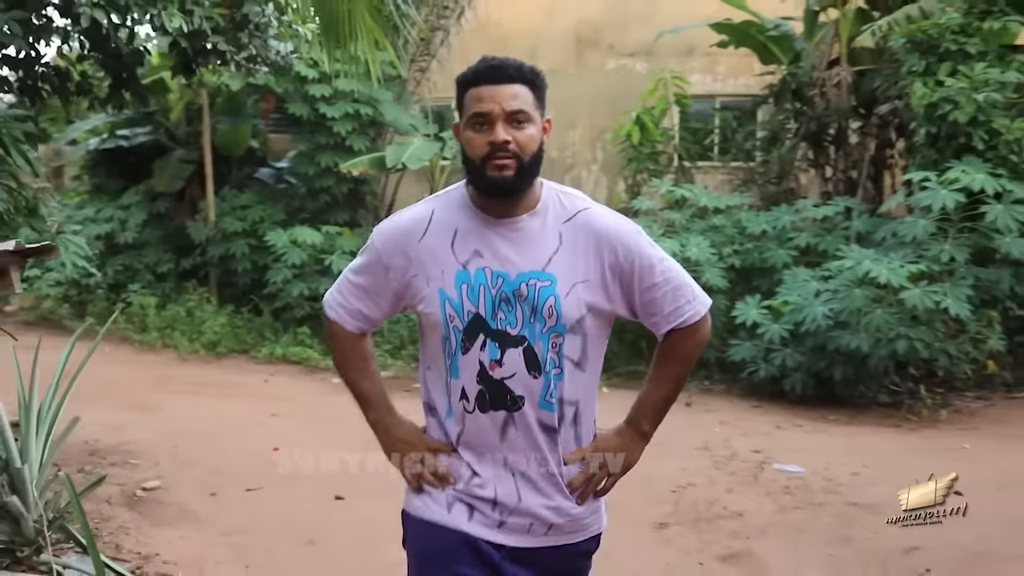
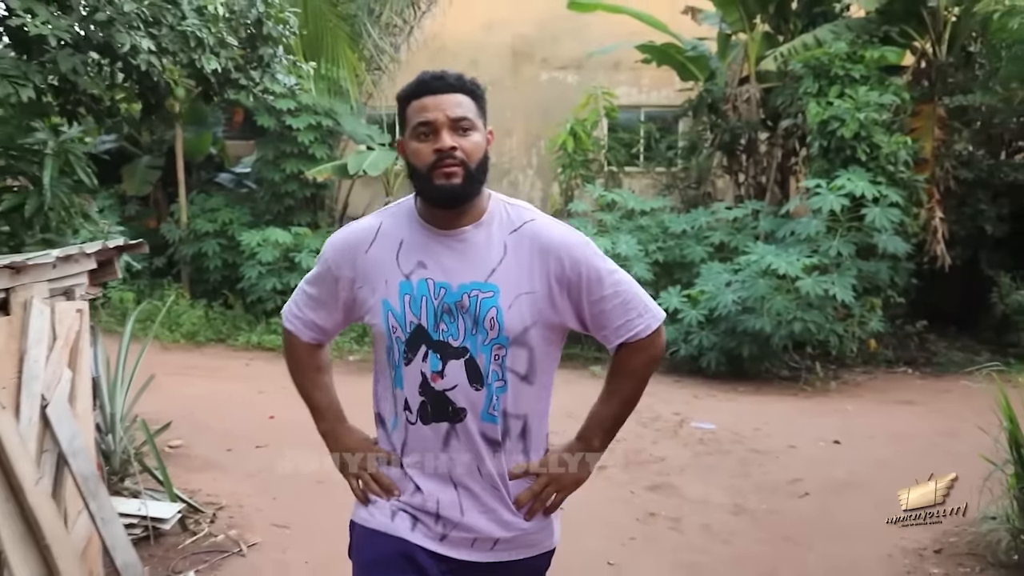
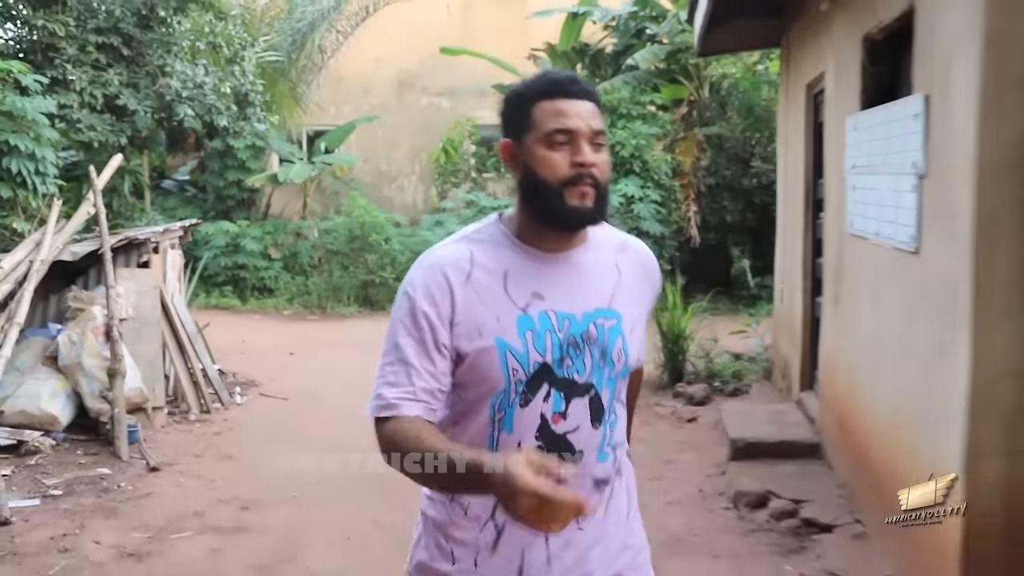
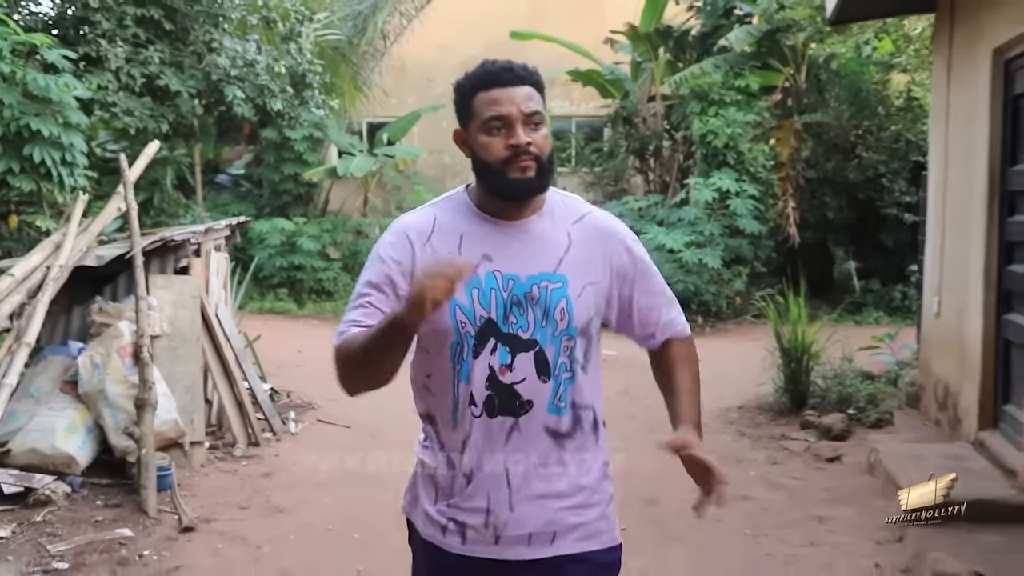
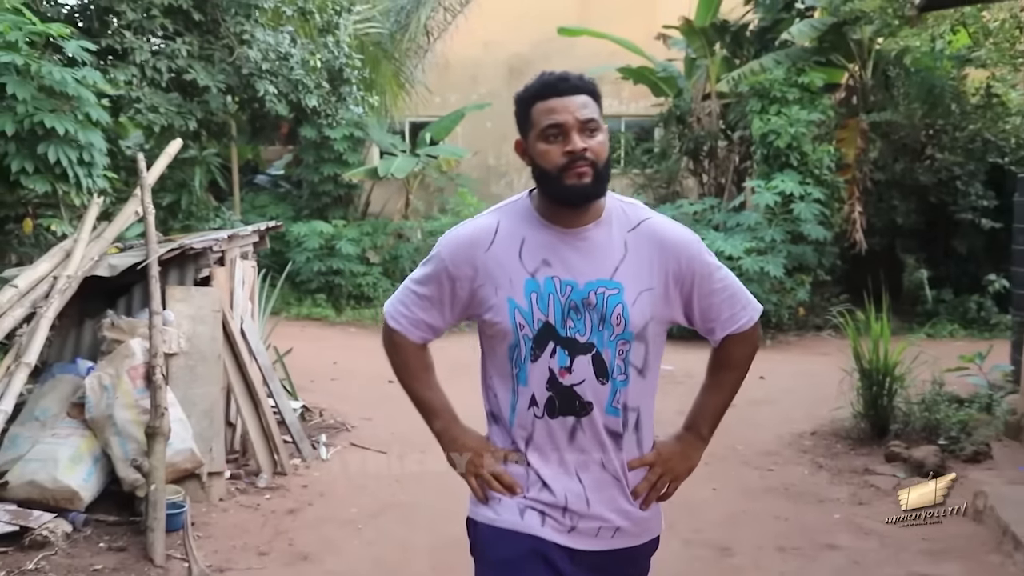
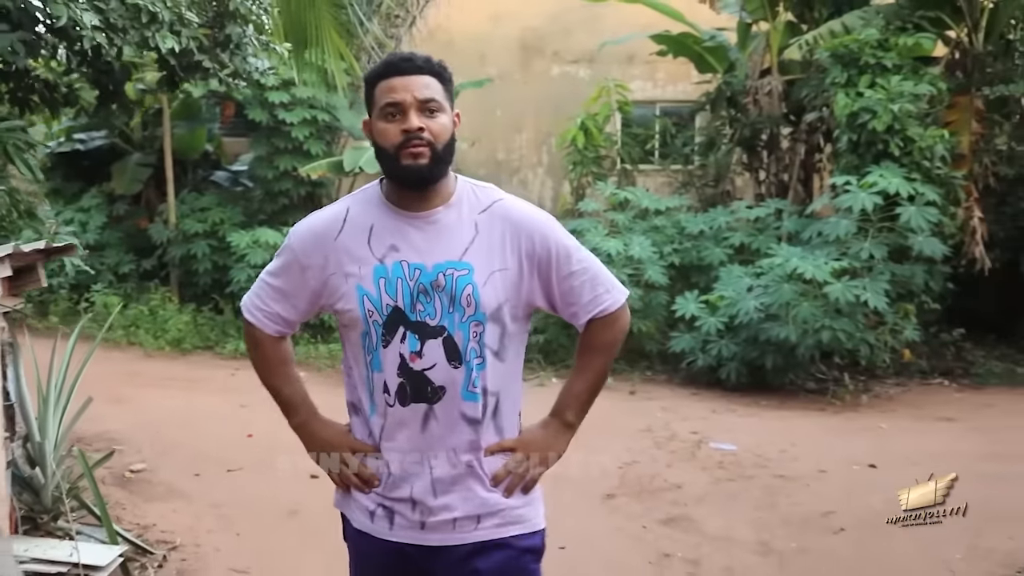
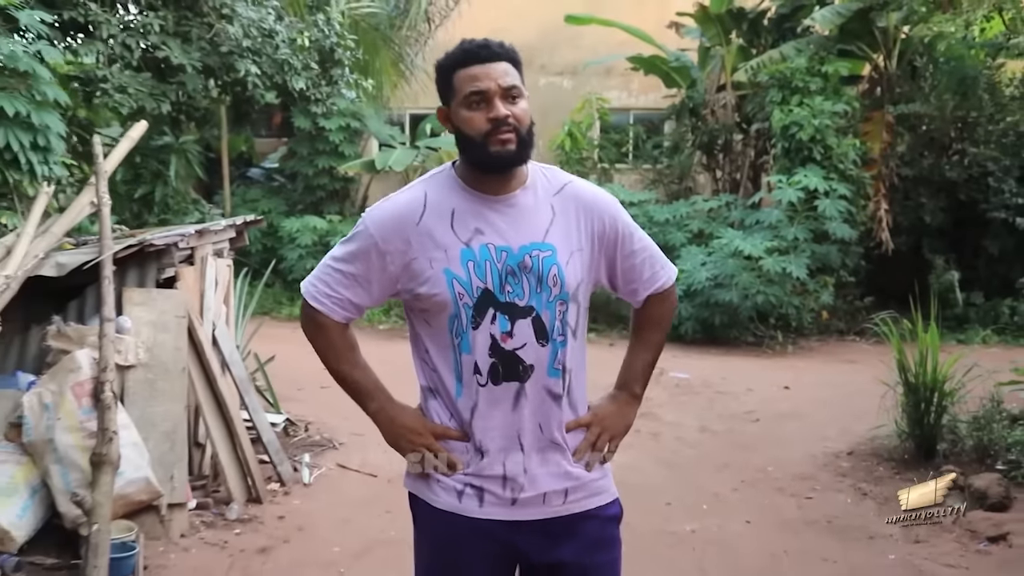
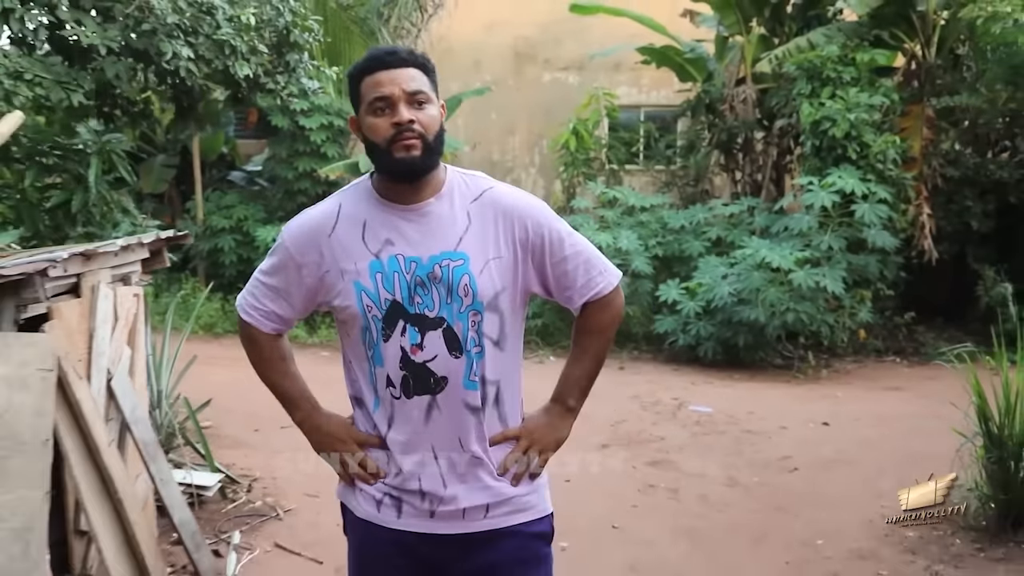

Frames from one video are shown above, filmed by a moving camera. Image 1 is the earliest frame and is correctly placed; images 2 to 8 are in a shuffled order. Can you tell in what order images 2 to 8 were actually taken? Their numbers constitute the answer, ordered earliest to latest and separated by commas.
6, 2, 8, 7, 5, 4, 3
